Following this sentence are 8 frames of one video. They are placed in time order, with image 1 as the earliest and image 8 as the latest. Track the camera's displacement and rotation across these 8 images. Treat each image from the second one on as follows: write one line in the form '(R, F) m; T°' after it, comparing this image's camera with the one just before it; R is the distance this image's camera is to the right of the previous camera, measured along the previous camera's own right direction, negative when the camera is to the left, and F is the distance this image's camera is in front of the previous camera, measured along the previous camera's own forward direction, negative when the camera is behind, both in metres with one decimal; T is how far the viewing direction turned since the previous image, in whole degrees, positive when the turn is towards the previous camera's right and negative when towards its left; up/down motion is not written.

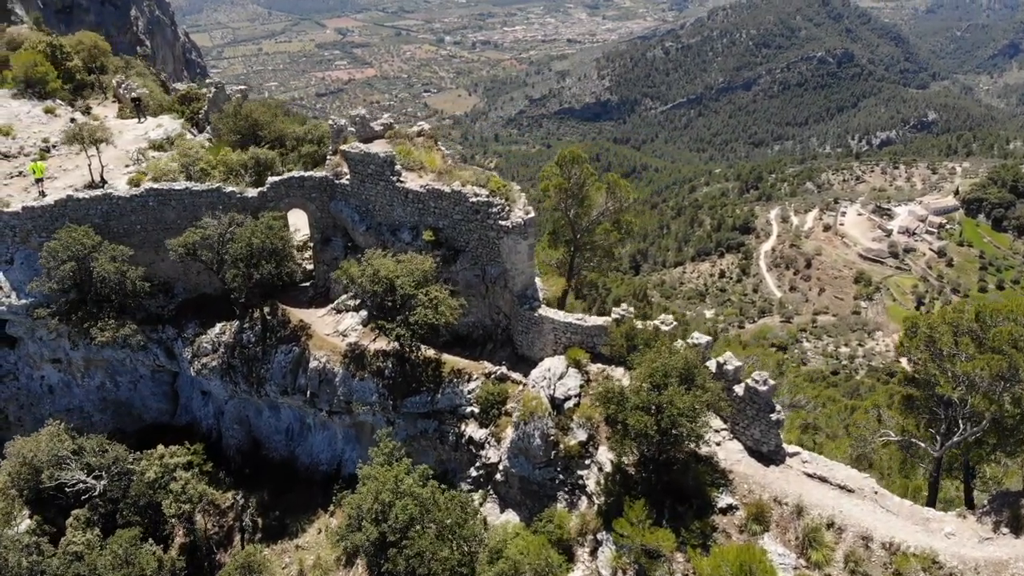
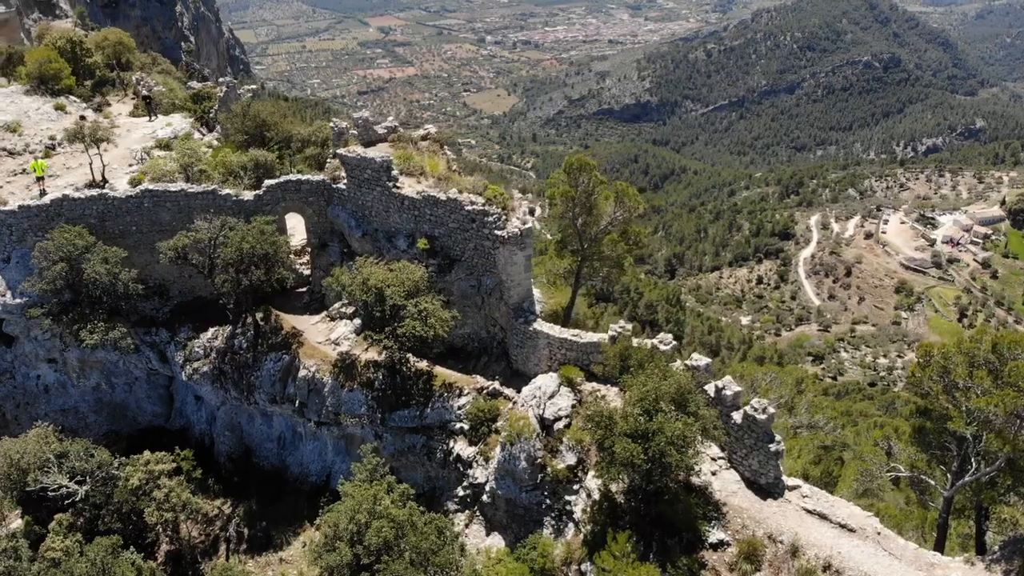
(+0.8, +0.7) m; -2°
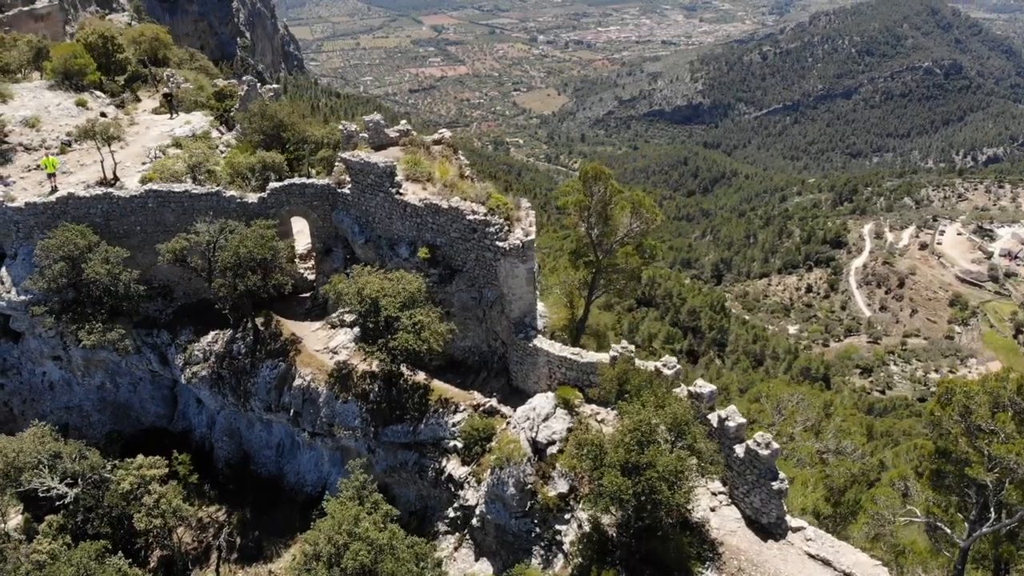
(+0.9, +0.8) m; -3°
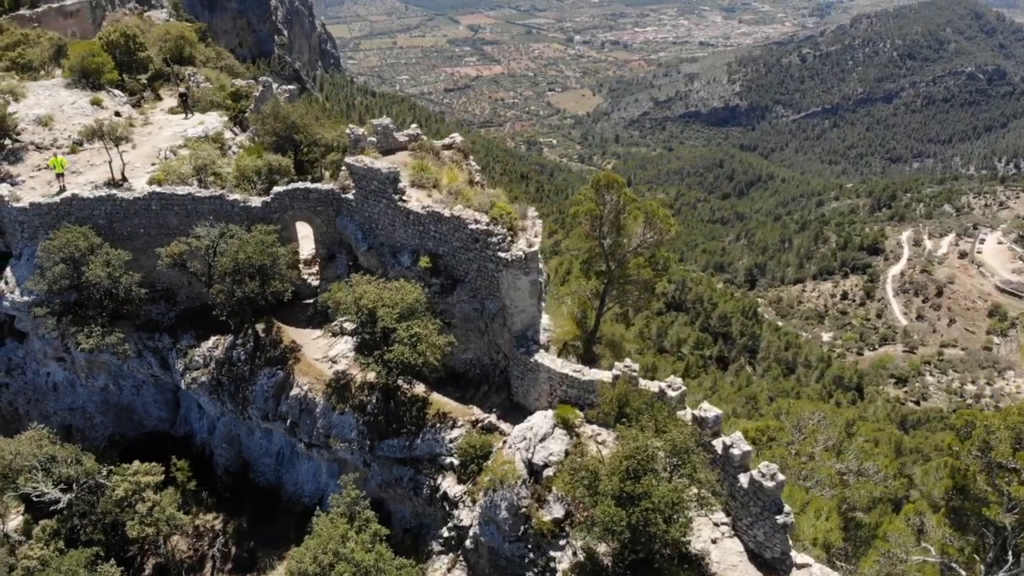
(+0.5, +0.6) m; -2°
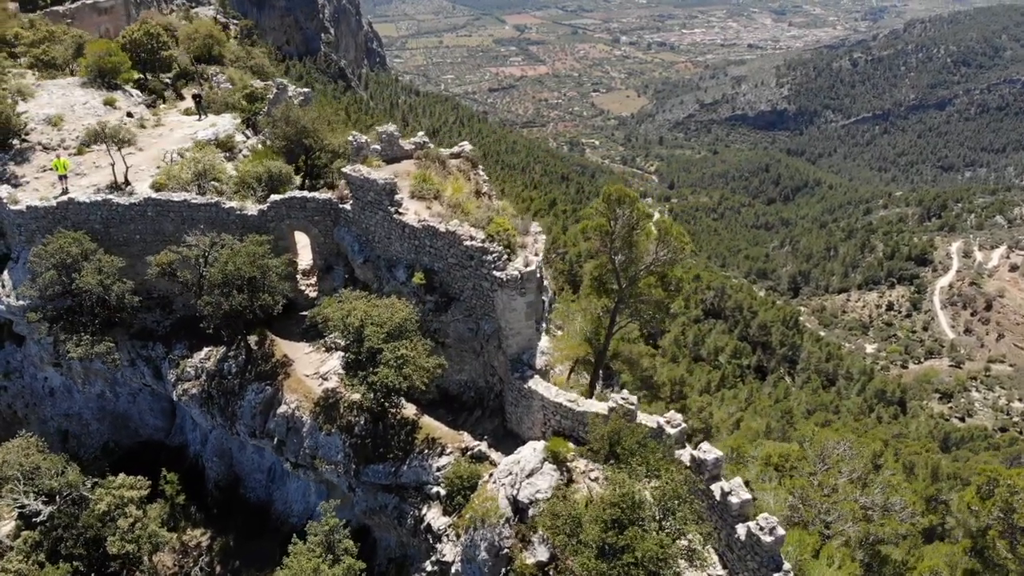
(+0.8, +0.9) m; -3°
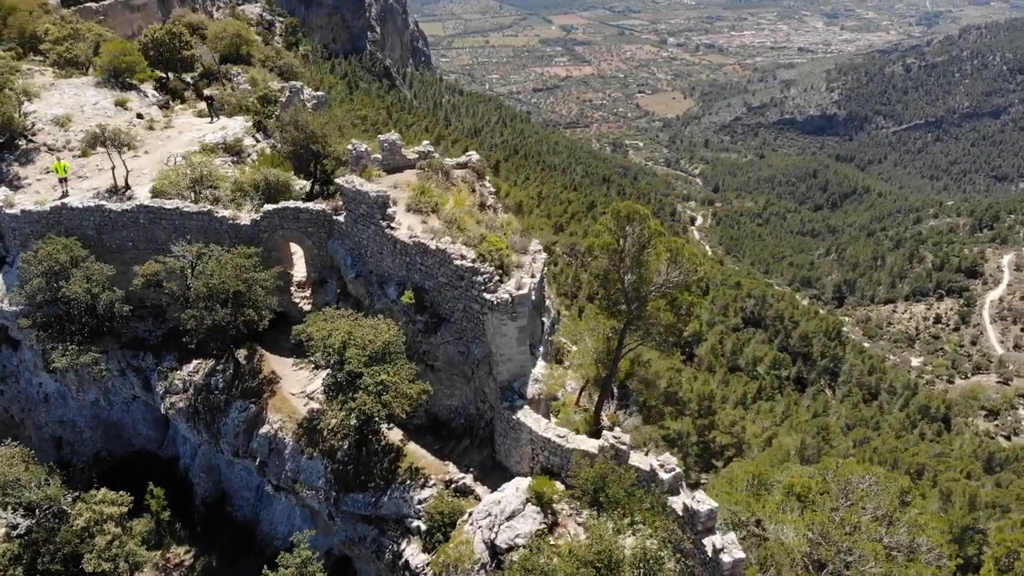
(+0.9, +1.0) m; -3°
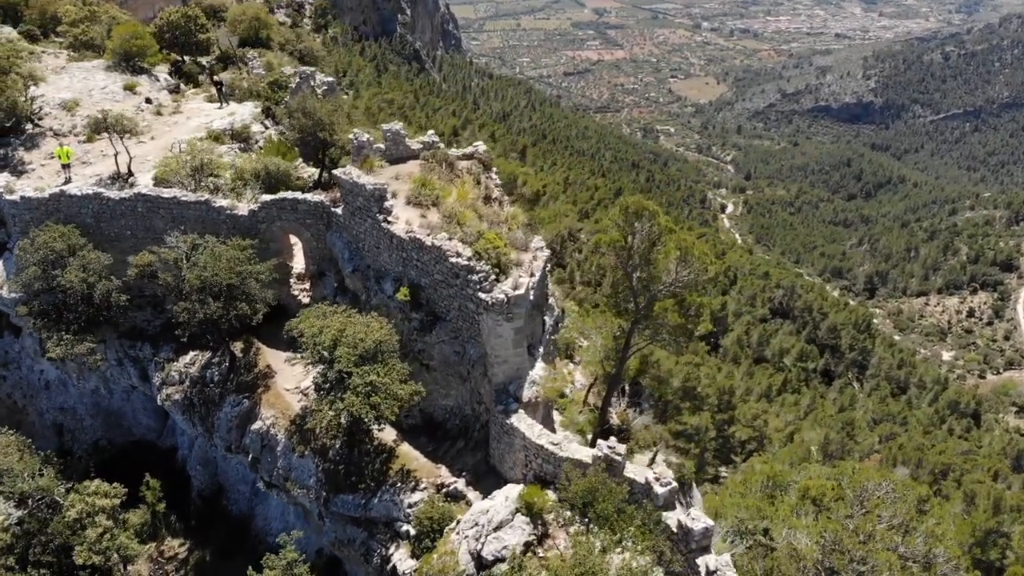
(+0.5, +0.6) m; -2°
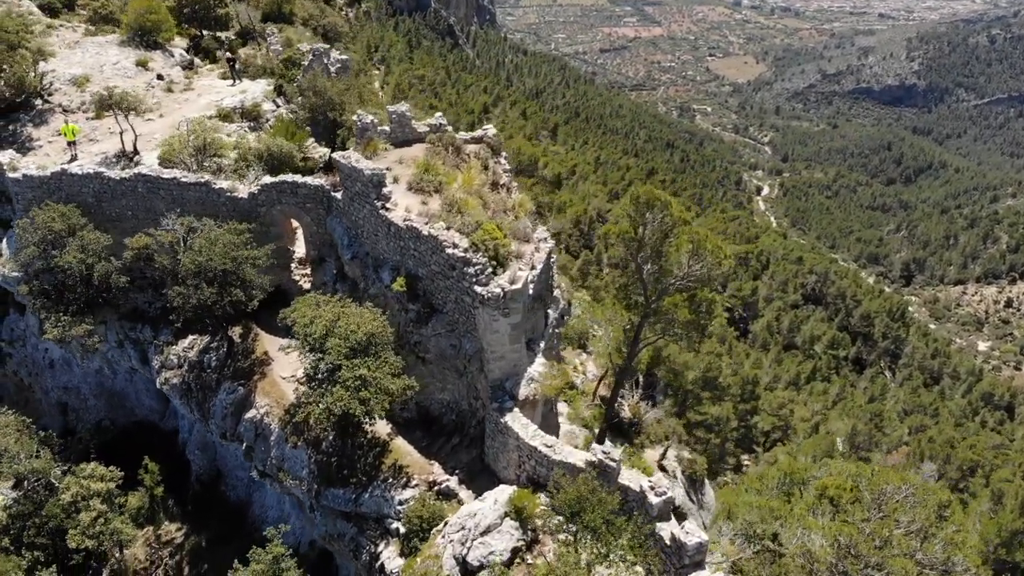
(+0.5, +0.6) m; -2°
